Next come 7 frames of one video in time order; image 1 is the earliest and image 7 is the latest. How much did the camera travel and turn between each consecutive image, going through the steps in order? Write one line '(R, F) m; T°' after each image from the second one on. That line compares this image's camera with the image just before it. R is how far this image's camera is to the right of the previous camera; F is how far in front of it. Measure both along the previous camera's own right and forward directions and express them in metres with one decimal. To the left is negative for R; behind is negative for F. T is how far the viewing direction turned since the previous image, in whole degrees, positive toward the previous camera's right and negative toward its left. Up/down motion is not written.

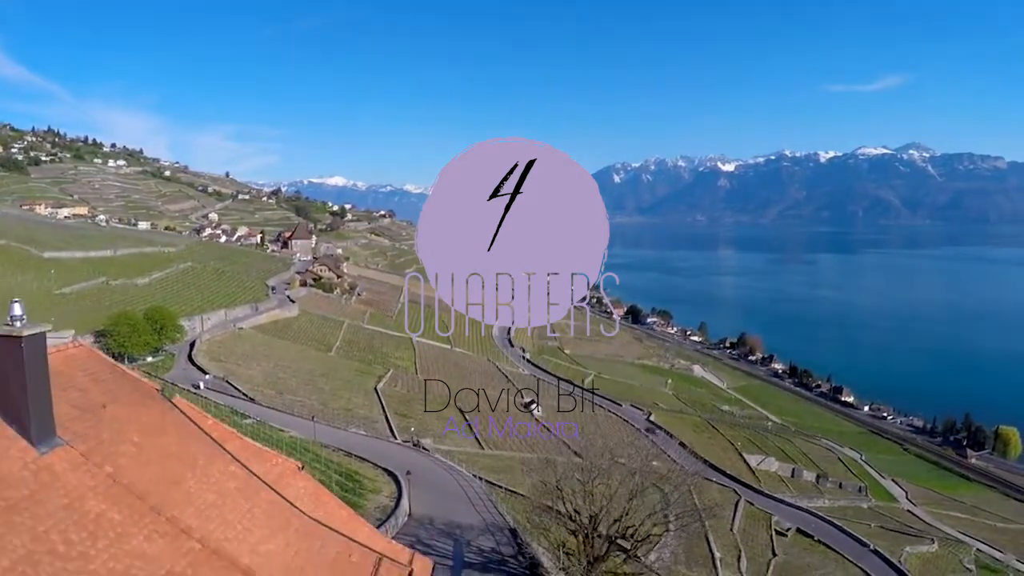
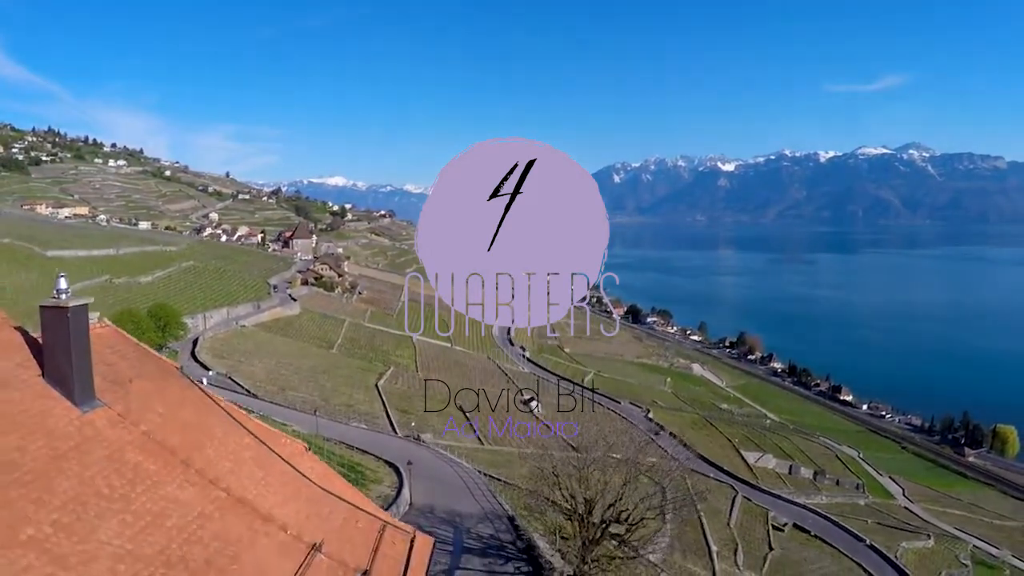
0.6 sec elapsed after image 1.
(0.0, -0.4) m; 0°
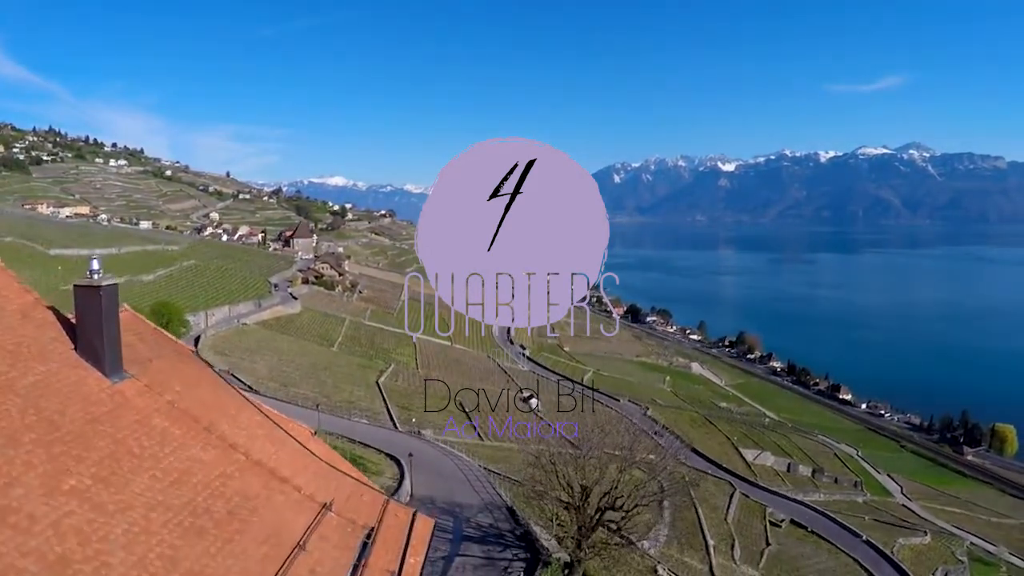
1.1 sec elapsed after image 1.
(0.0, -0.3) m; 0°
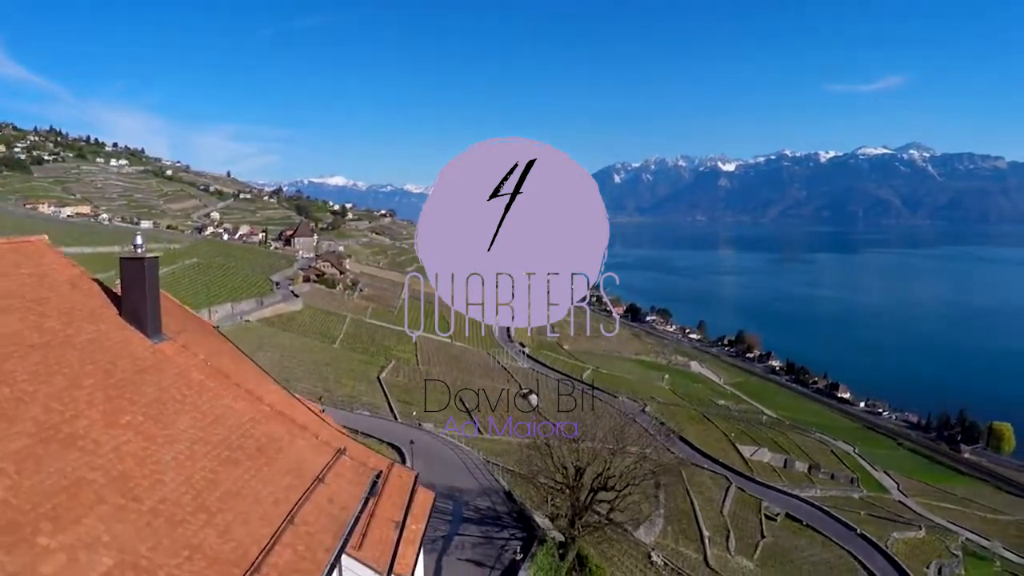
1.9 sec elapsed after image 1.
(+0.1, -0.6) m; 0°
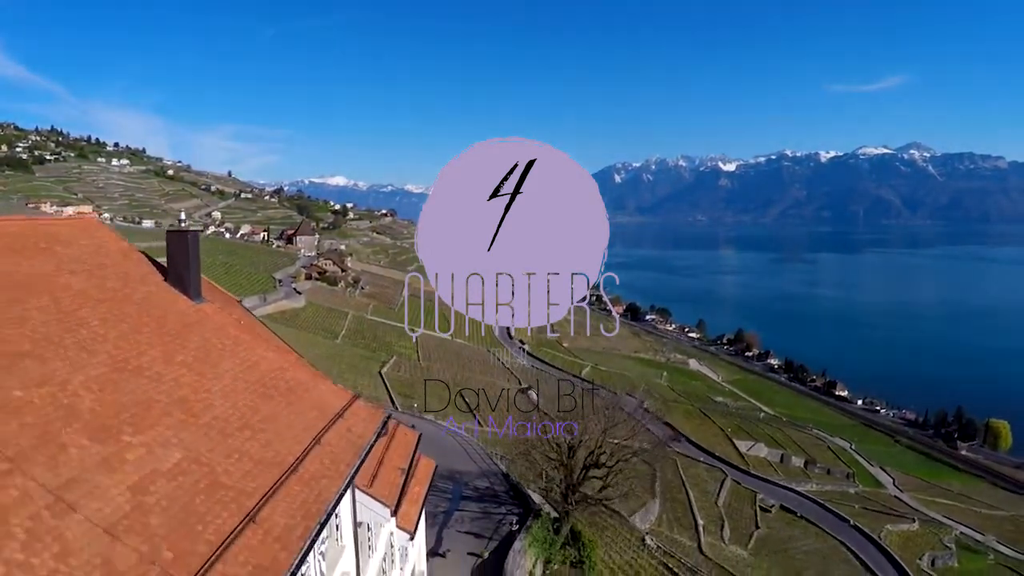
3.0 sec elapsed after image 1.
(+0.1, -0.7) m; 0°
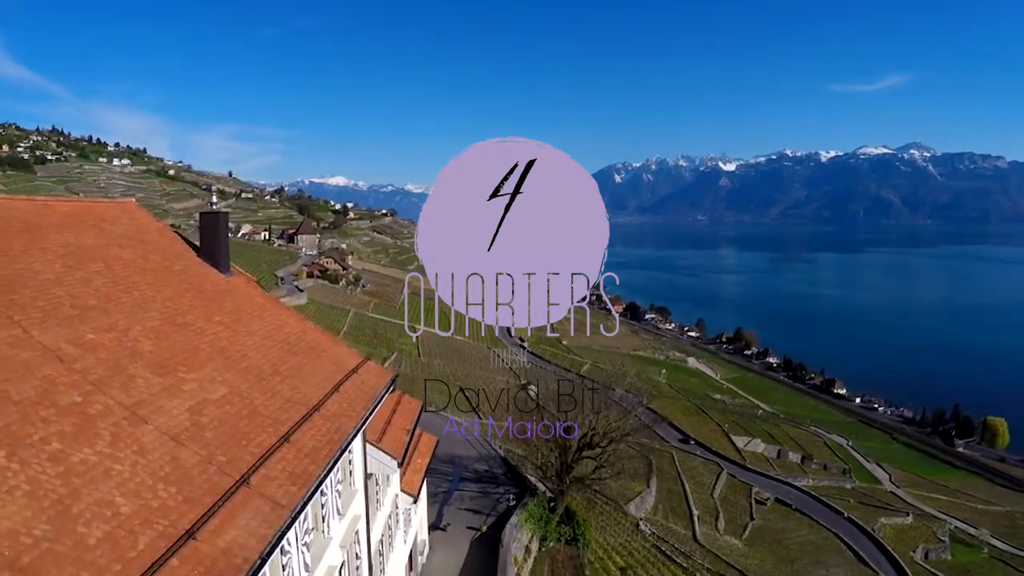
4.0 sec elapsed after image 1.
(+0.1, -0.7) m; 0°
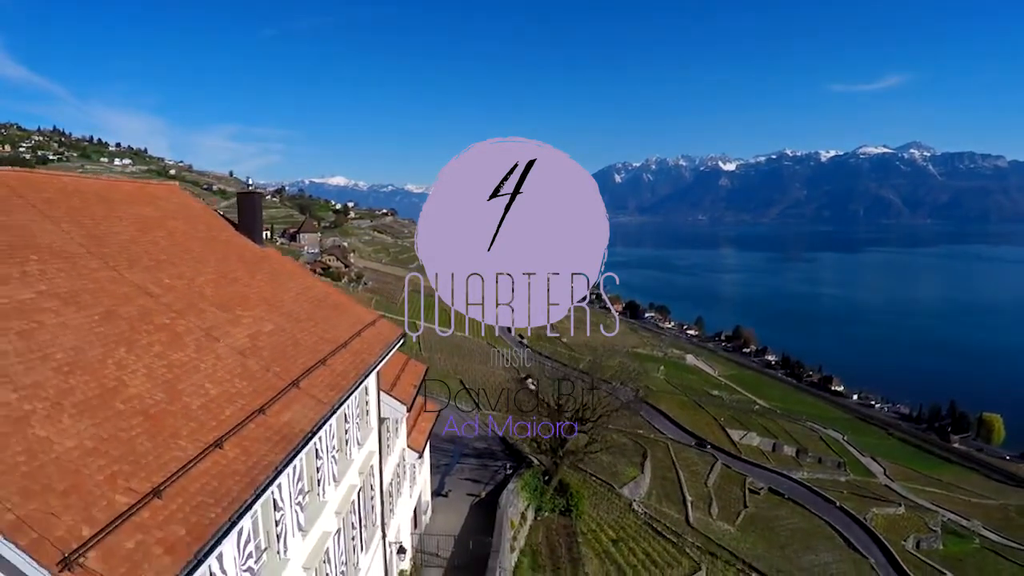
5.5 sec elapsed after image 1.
(+0.1, -1.0) m; 0°
